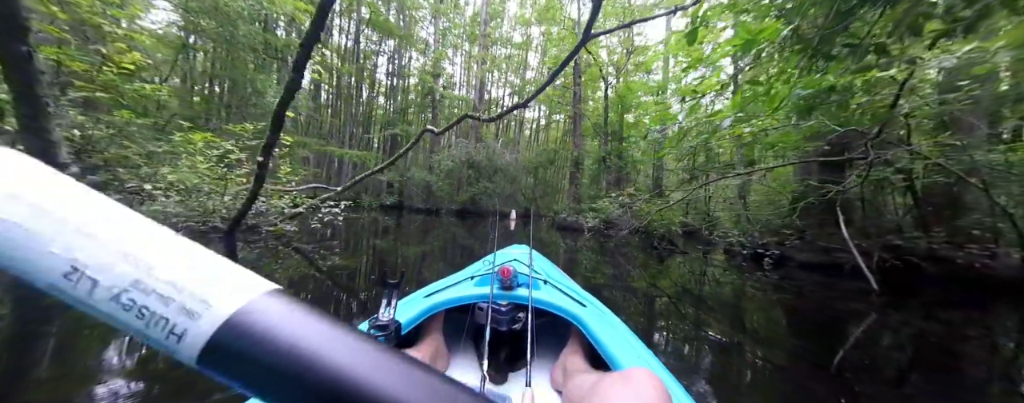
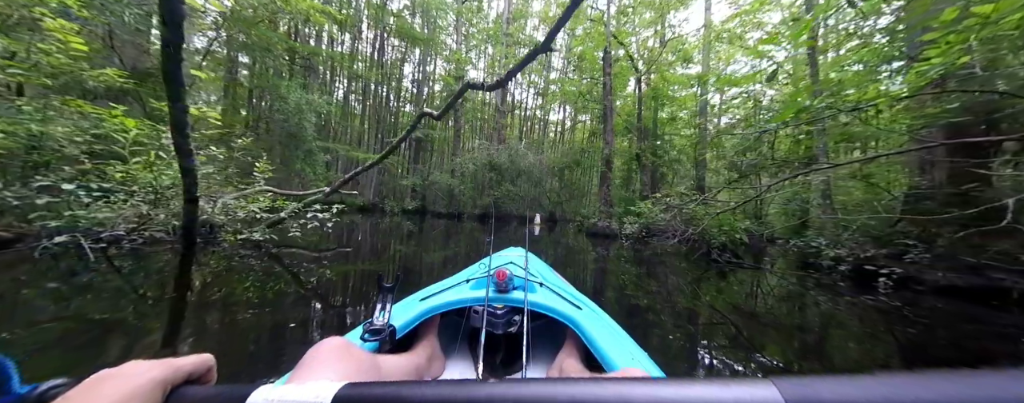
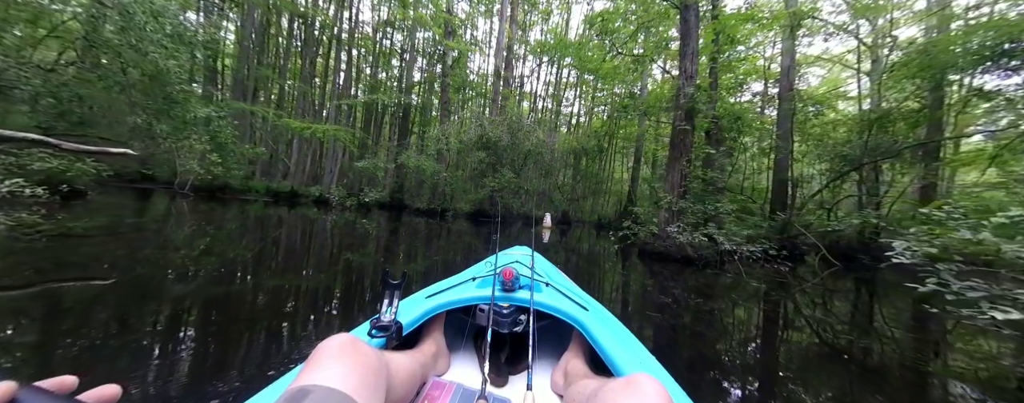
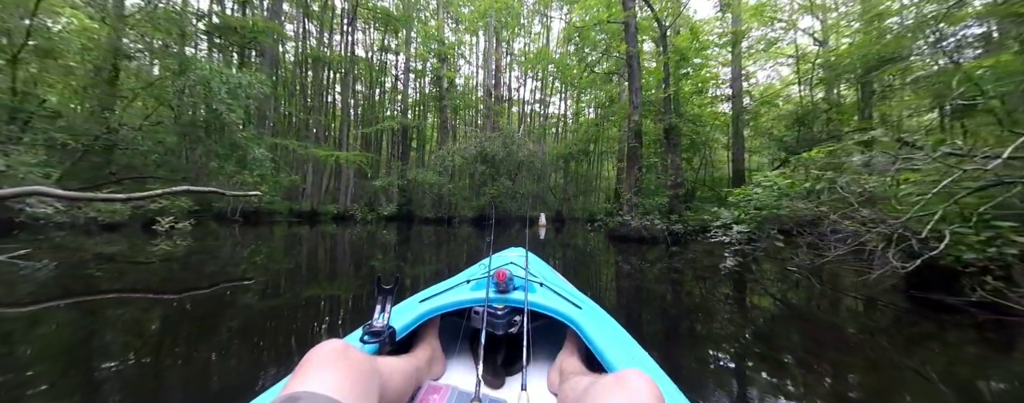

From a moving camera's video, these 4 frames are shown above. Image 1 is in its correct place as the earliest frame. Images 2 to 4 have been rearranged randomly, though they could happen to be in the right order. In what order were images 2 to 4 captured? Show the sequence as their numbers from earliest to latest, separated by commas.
2, 4, 3
